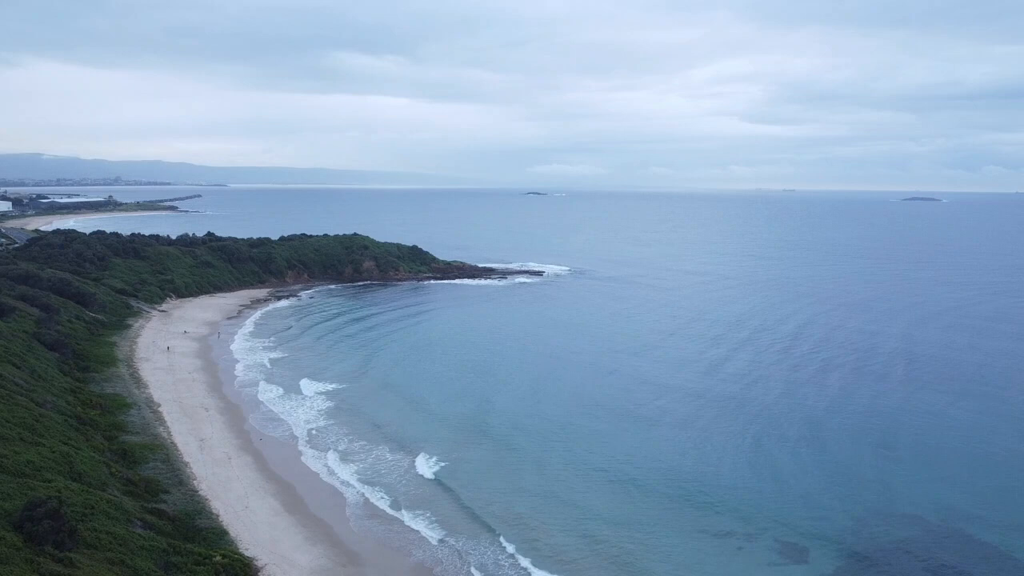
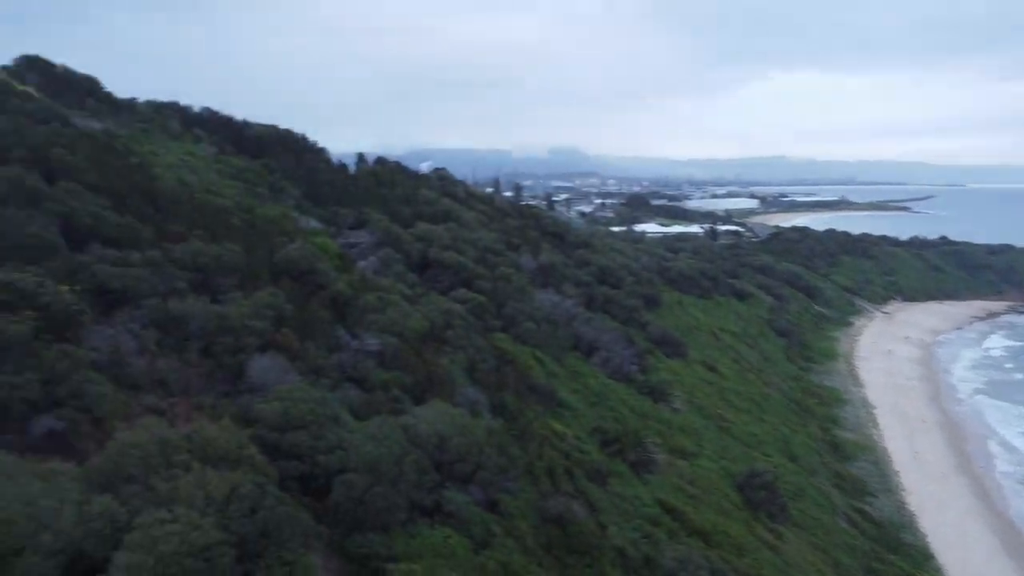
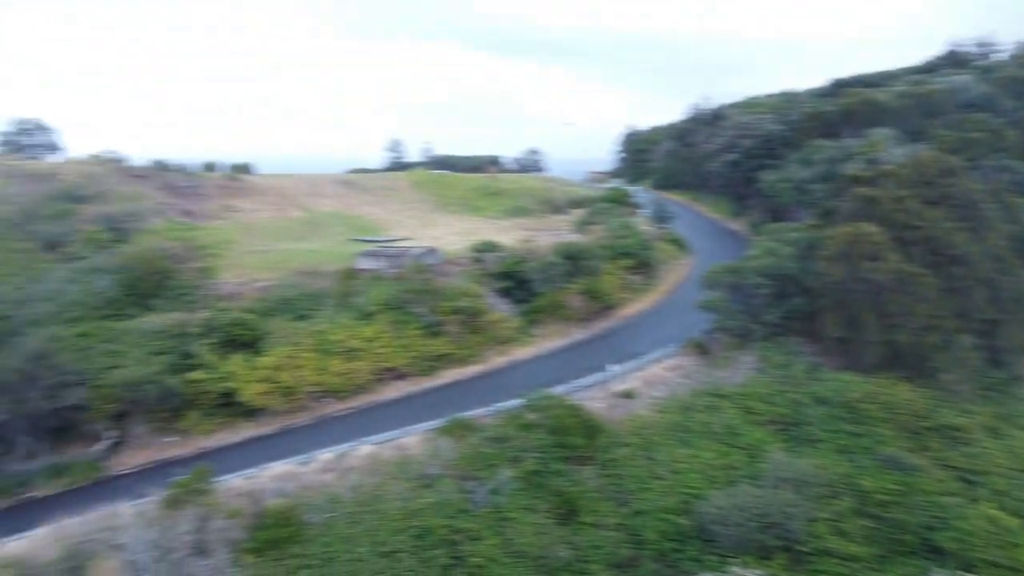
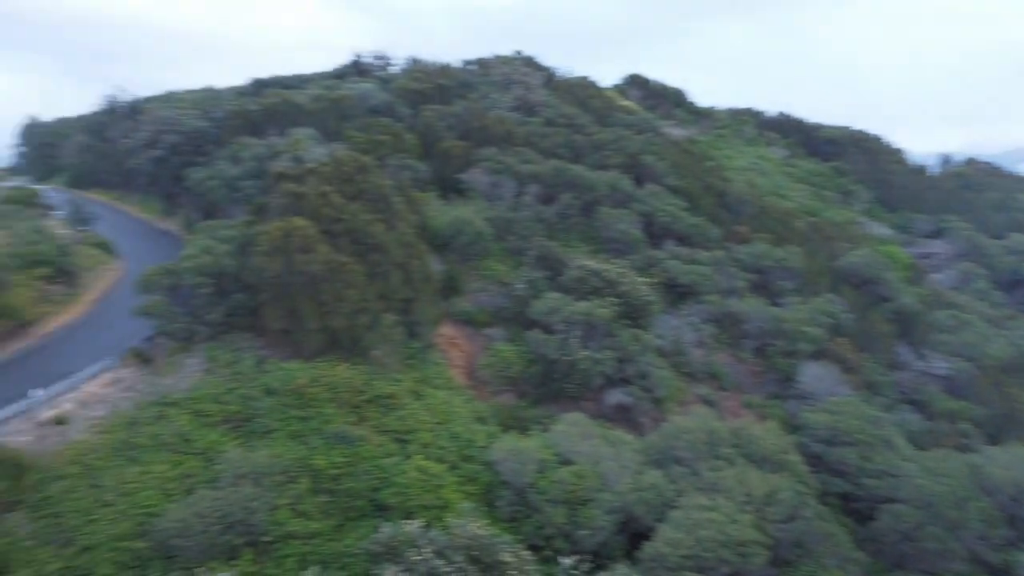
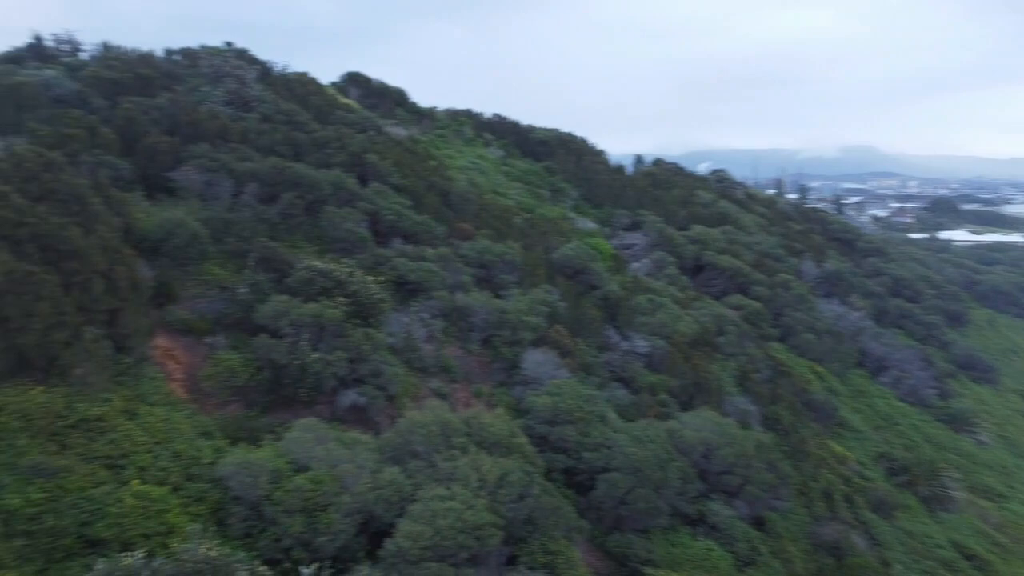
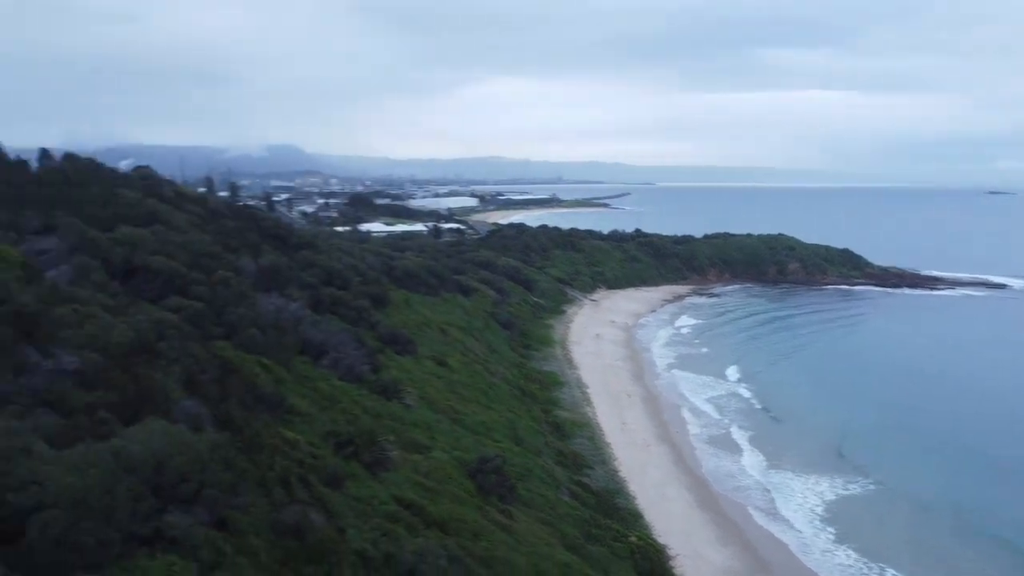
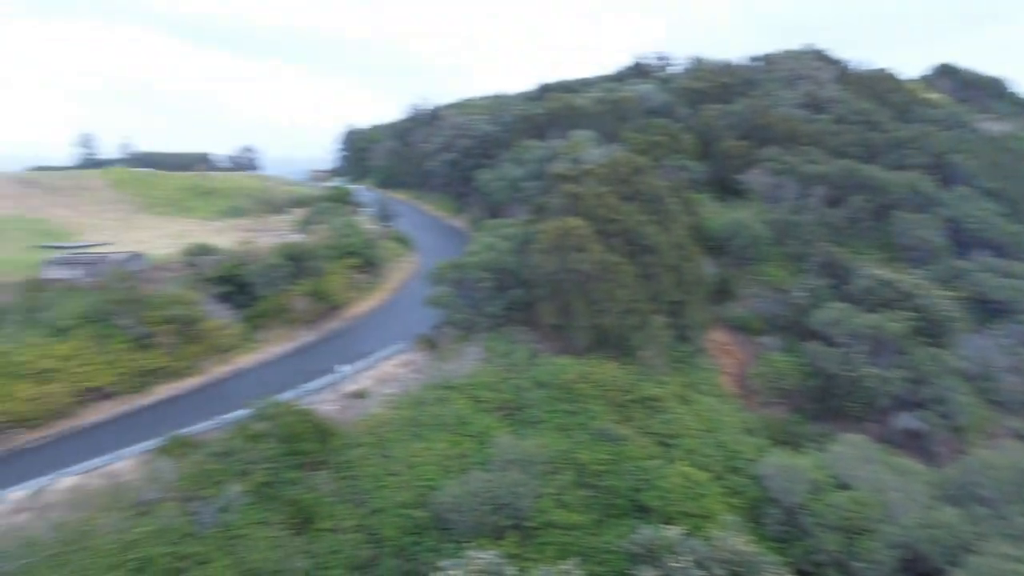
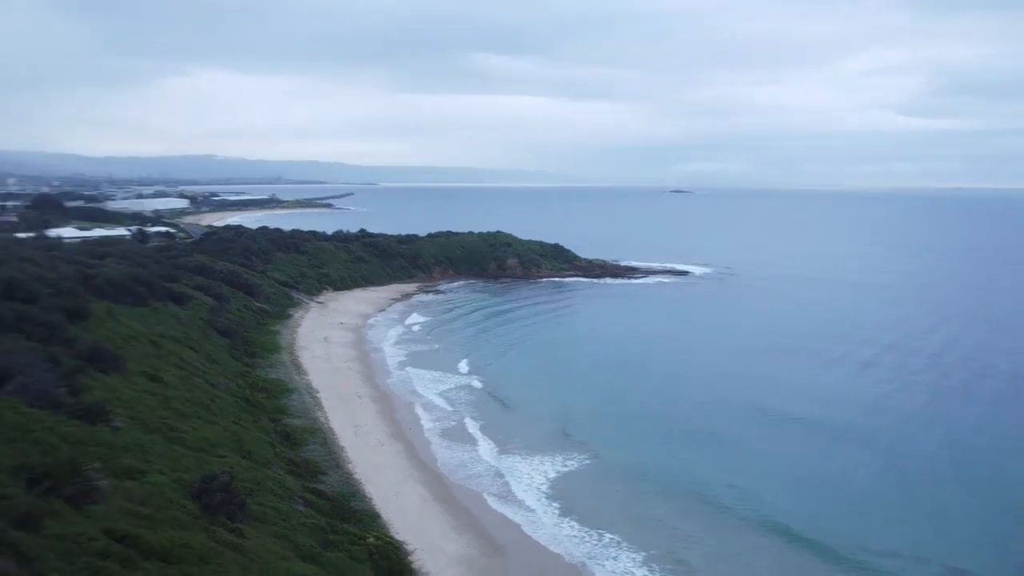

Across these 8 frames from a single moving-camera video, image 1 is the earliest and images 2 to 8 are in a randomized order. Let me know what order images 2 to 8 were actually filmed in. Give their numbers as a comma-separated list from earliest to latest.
8, 6, 2, 5, 4, 7, 3
